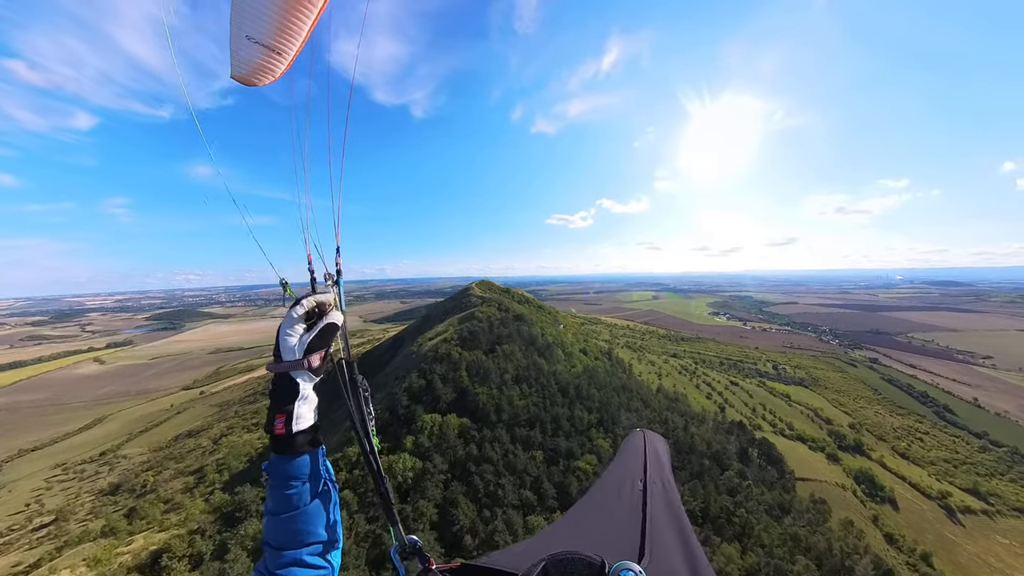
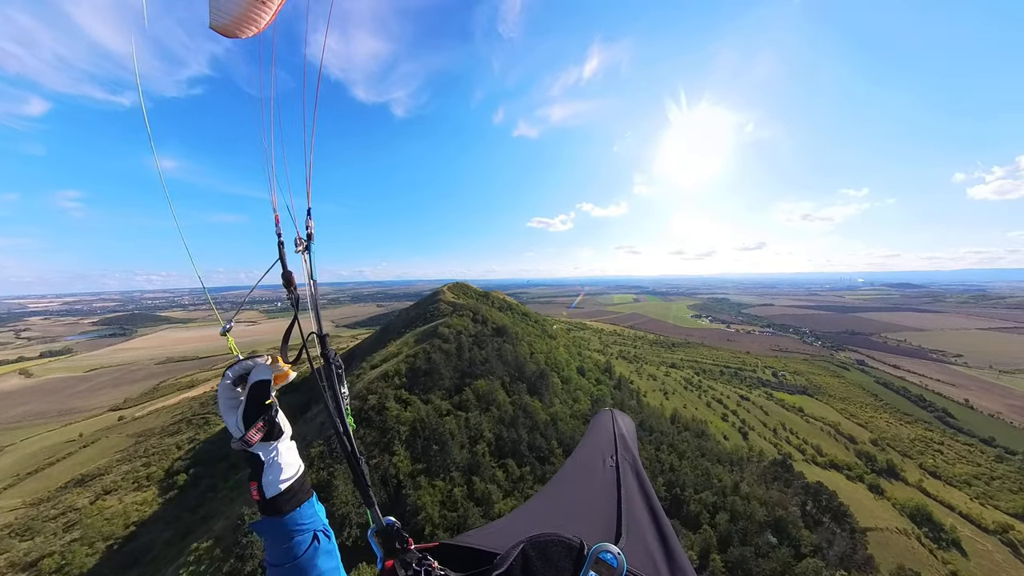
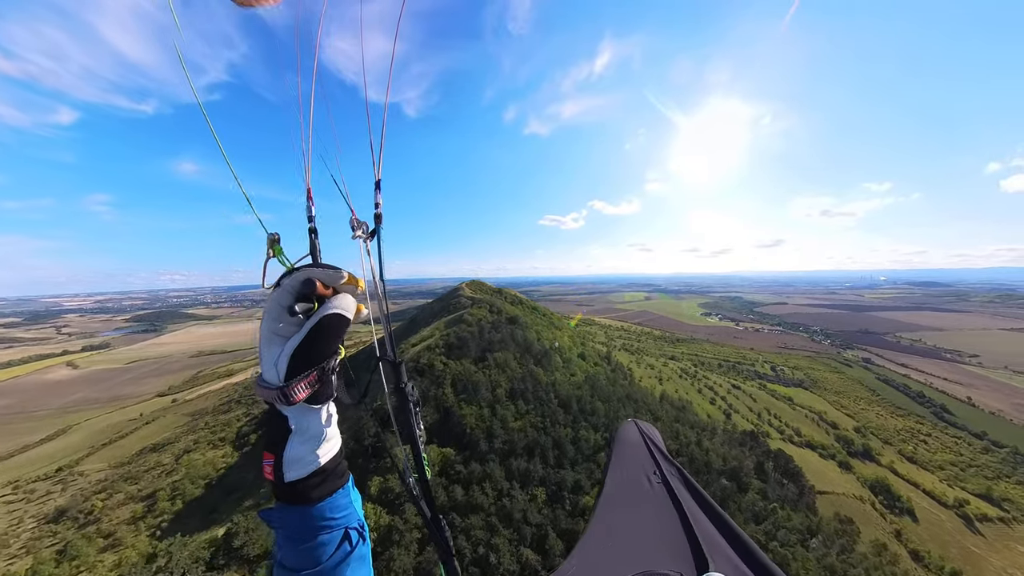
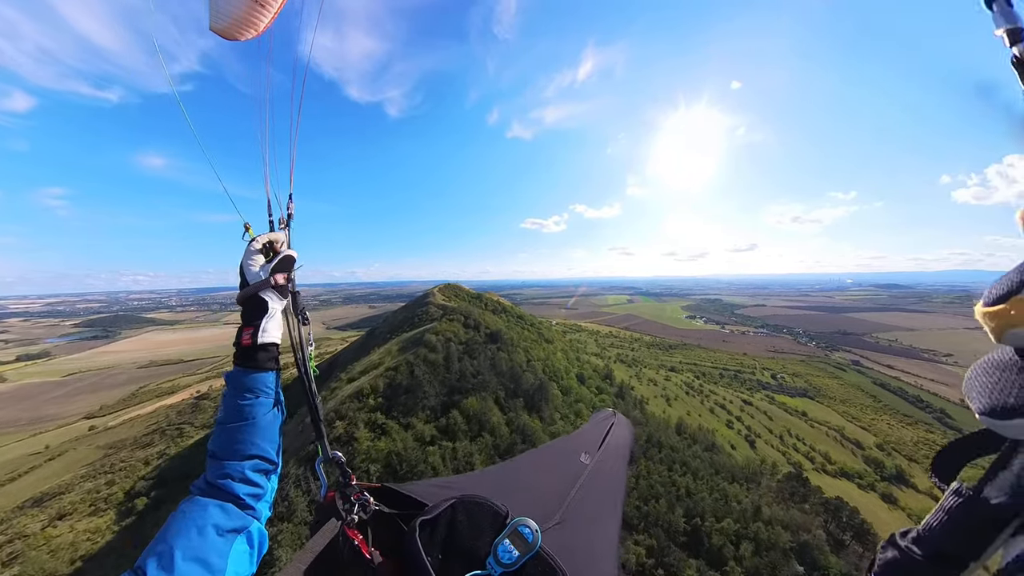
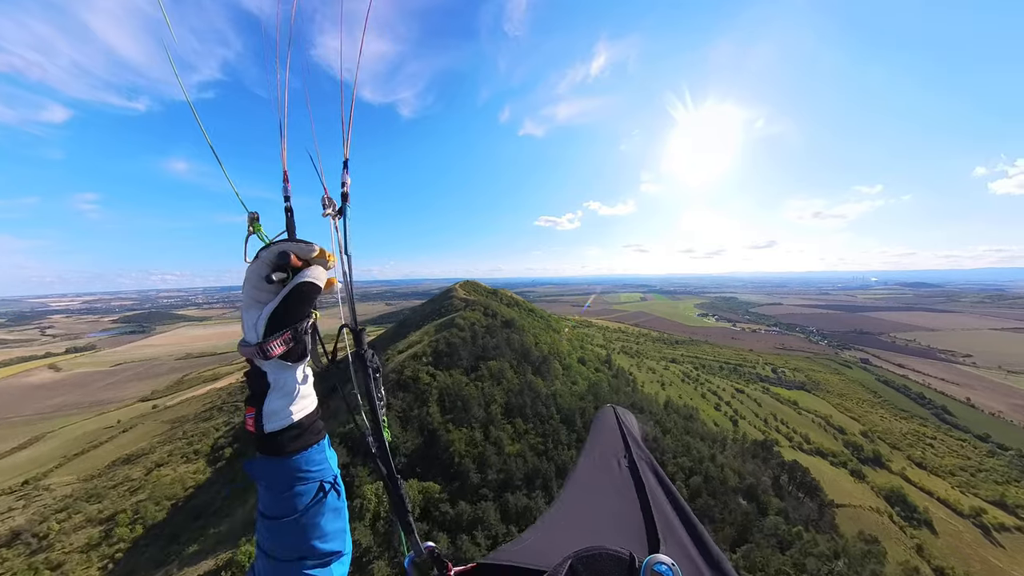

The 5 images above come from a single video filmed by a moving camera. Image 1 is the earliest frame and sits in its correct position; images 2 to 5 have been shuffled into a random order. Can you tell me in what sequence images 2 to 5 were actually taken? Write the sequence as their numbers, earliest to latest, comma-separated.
3, 5, 2, 4
